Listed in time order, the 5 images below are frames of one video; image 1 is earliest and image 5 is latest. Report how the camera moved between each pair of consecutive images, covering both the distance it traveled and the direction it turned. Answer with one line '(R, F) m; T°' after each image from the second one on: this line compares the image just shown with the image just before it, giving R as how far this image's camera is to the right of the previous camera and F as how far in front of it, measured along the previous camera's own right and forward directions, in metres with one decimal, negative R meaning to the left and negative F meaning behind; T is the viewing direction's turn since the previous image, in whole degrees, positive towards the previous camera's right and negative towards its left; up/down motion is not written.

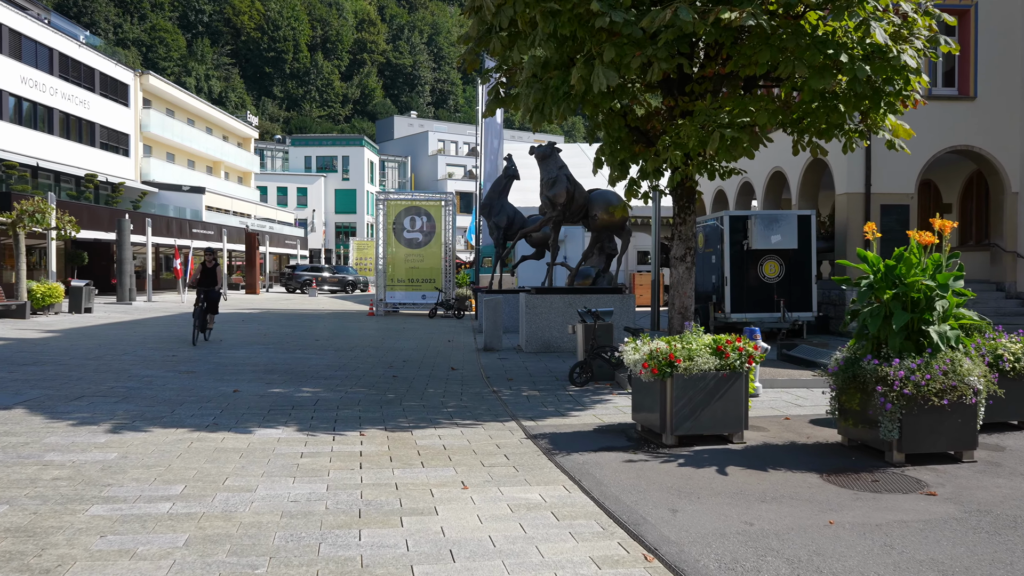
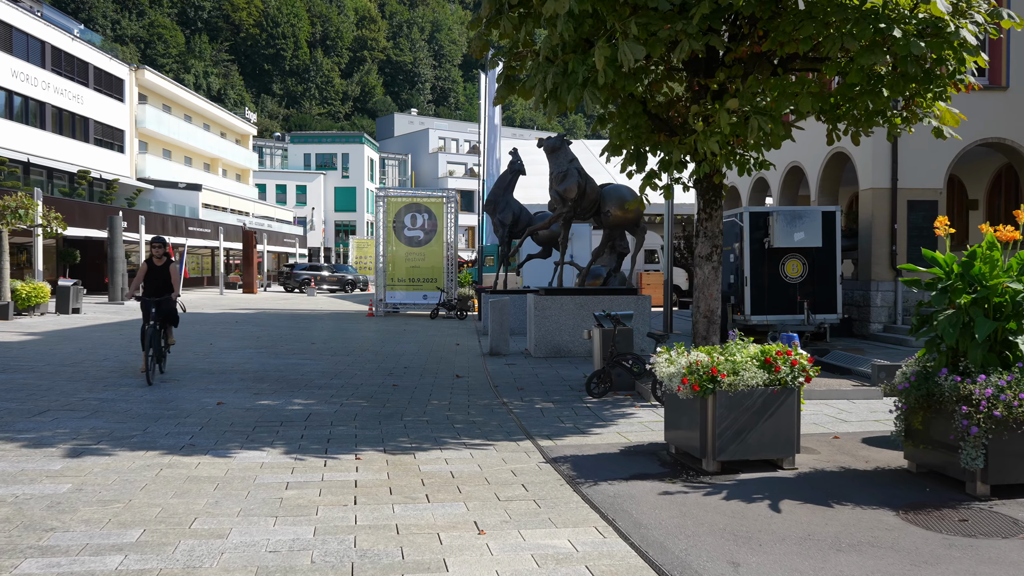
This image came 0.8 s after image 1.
(-0.1, +0.9) m; 0°
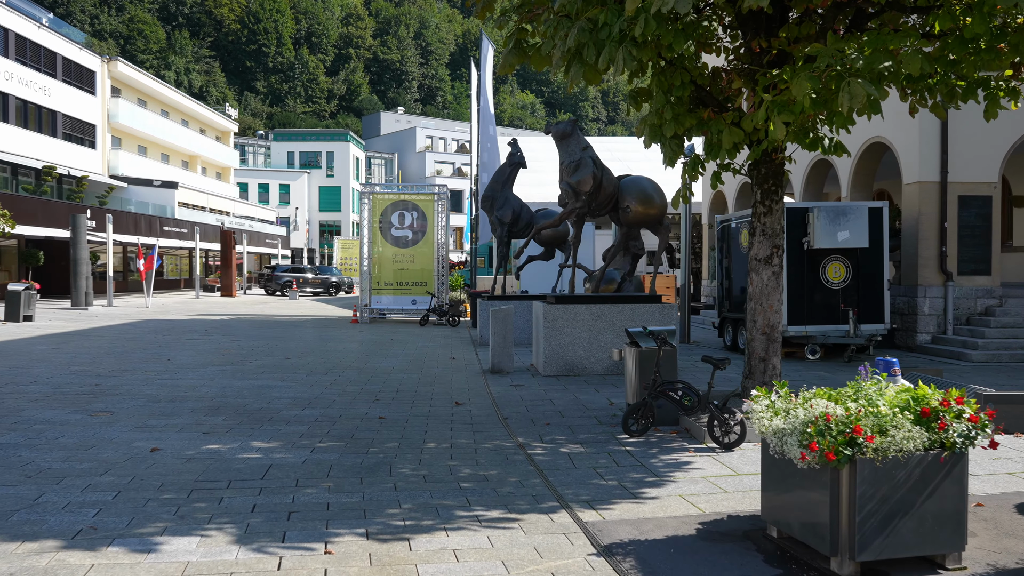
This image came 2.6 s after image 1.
(-0.3, +1.9) m; +1°
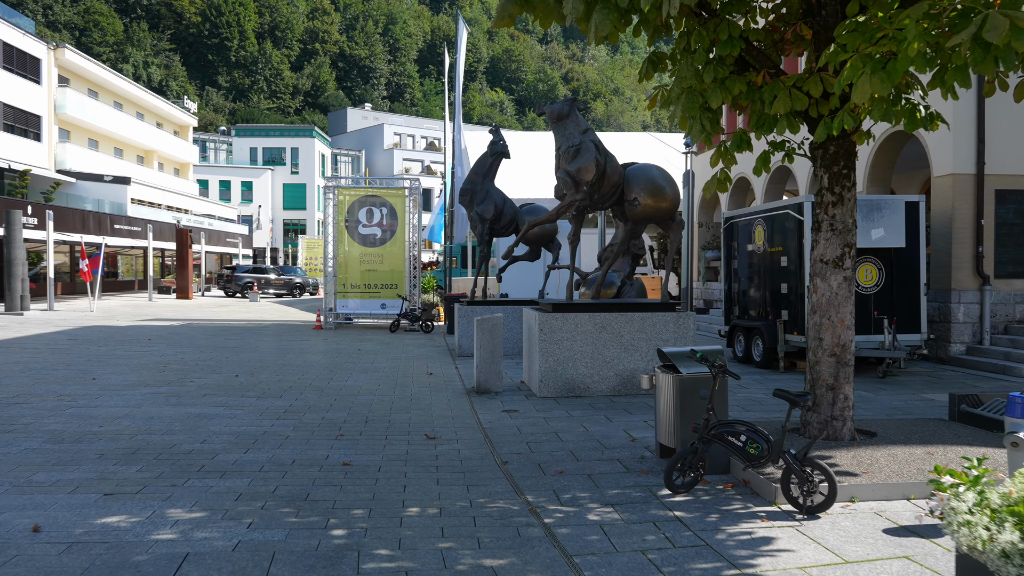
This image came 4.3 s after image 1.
(-0.3, +1.8) m; +2°
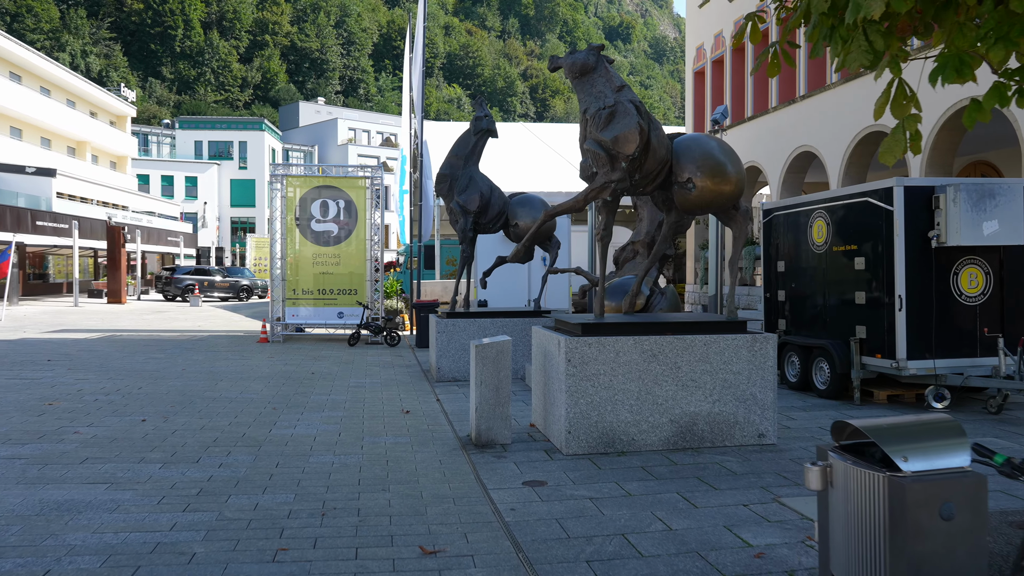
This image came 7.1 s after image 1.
(-0.5, +2.9) m; +3°
